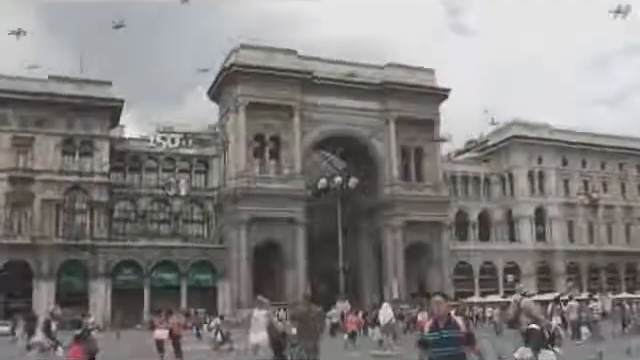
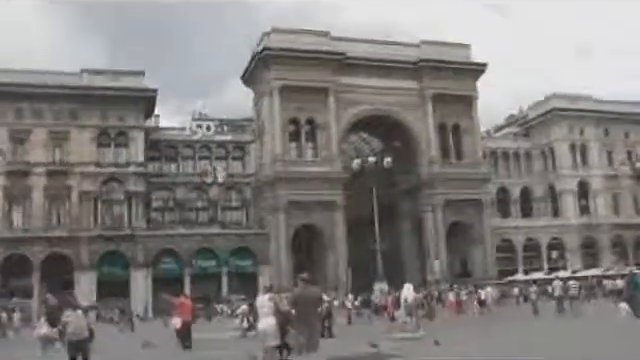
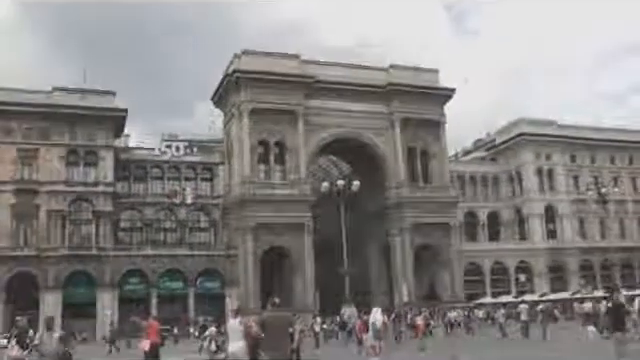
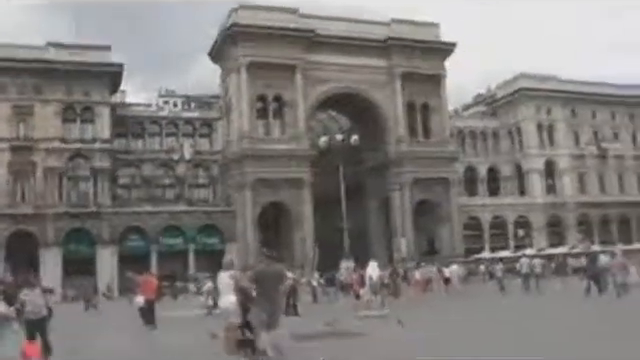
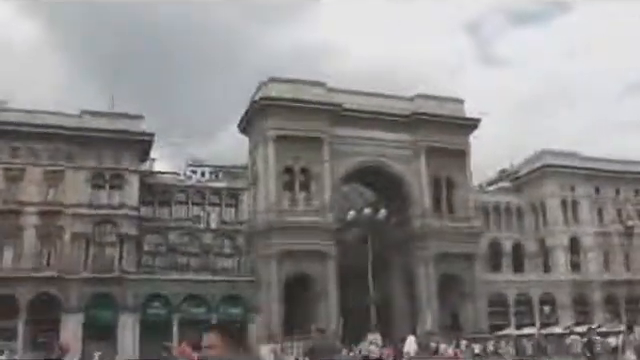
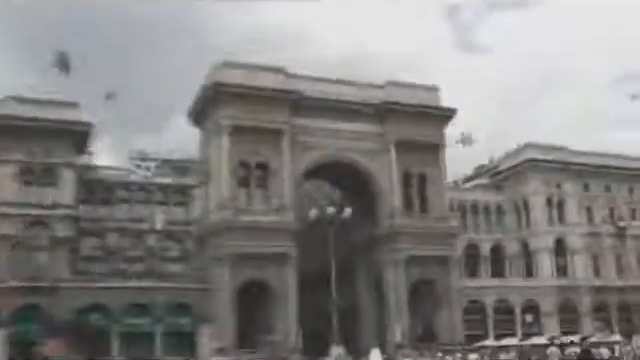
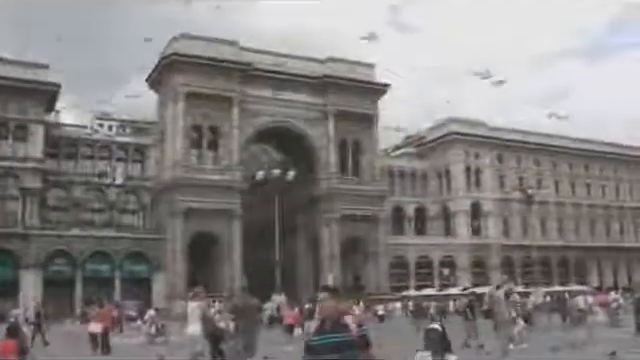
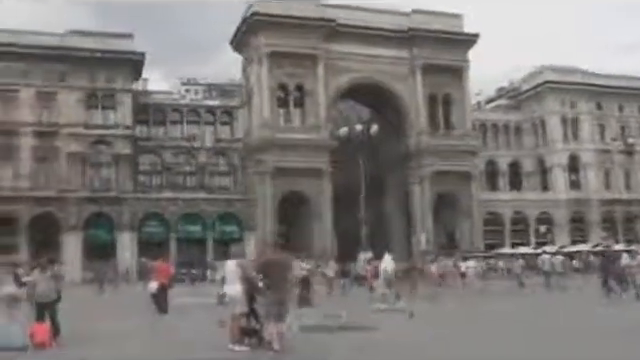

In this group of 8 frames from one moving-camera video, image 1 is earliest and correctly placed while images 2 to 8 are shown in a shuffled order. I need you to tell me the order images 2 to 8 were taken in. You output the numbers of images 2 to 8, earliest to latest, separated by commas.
7, 5, 6, 3, 2, 4, 8
